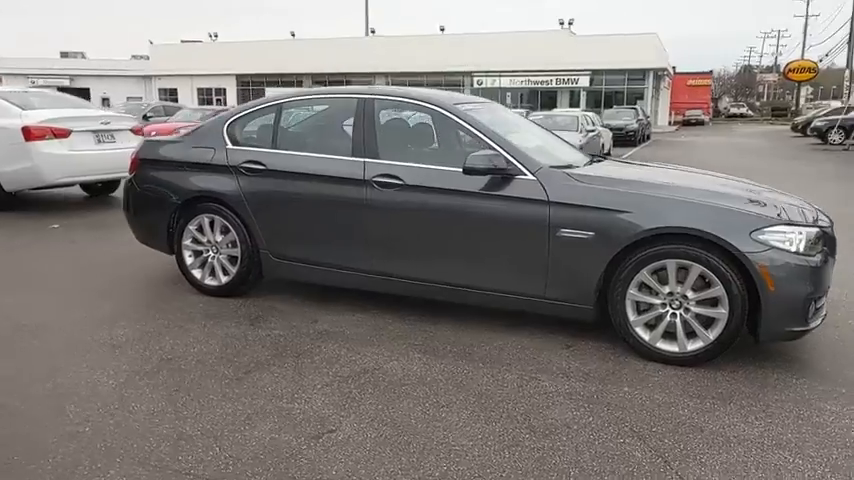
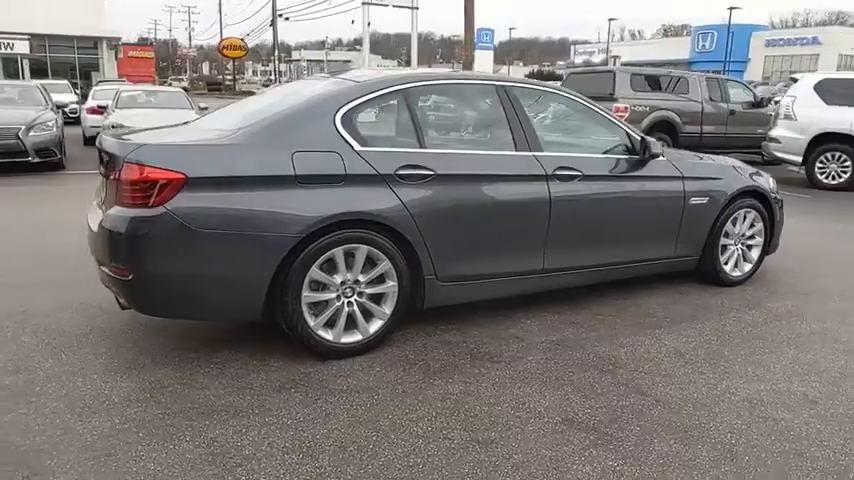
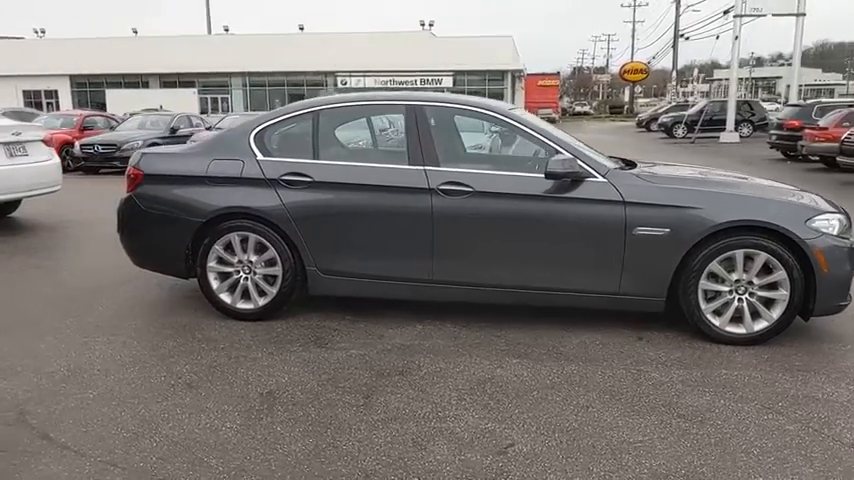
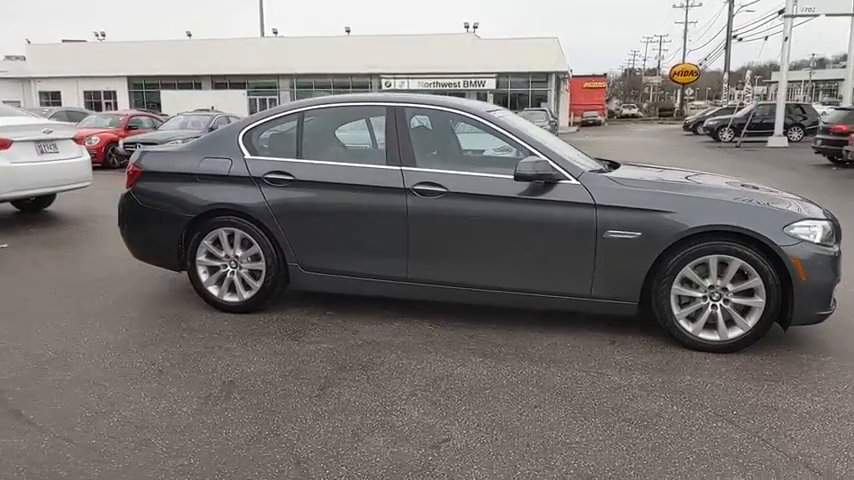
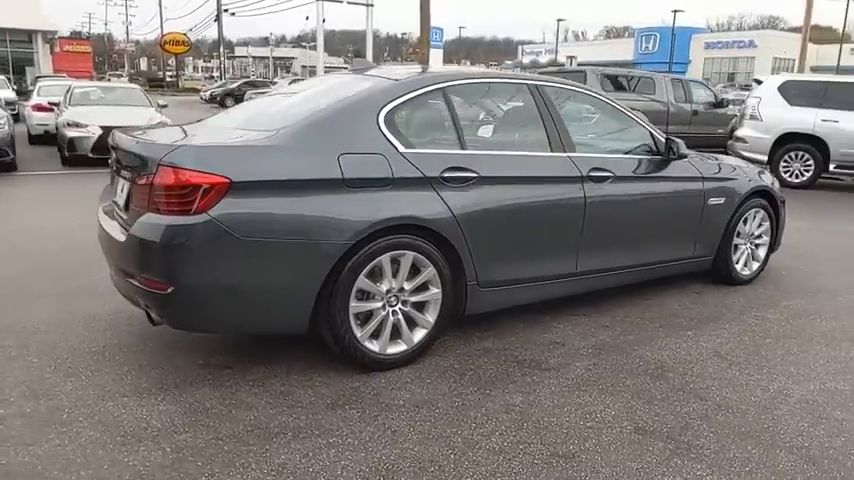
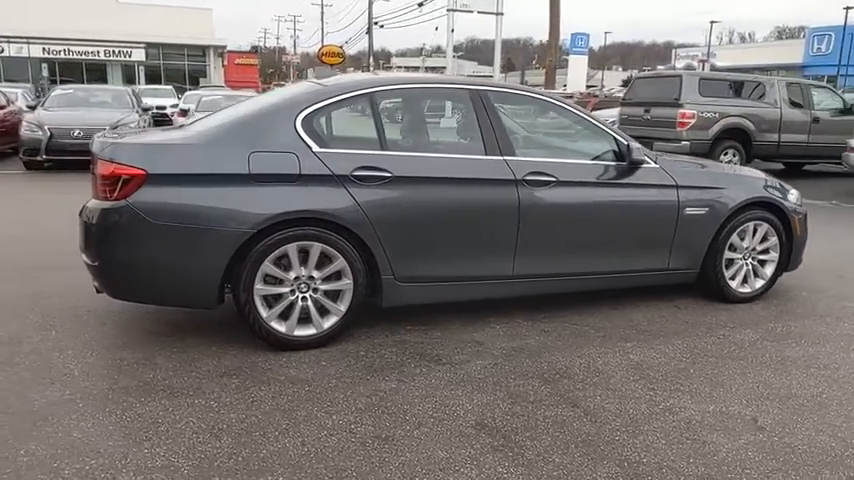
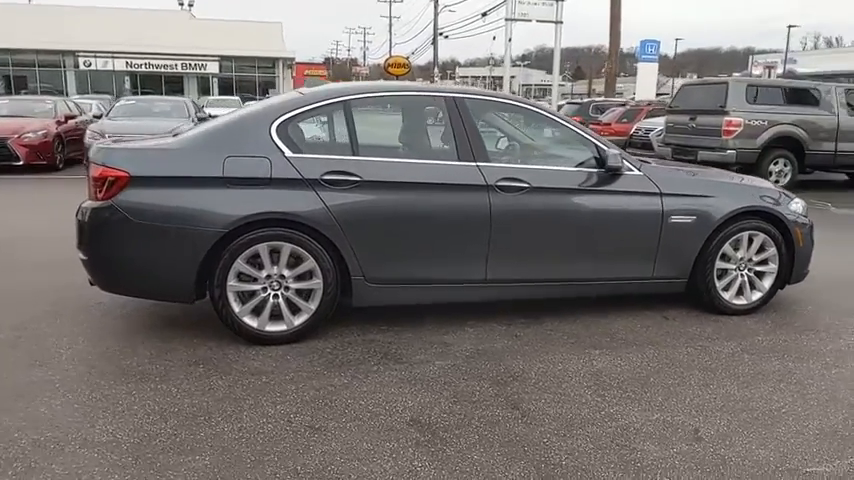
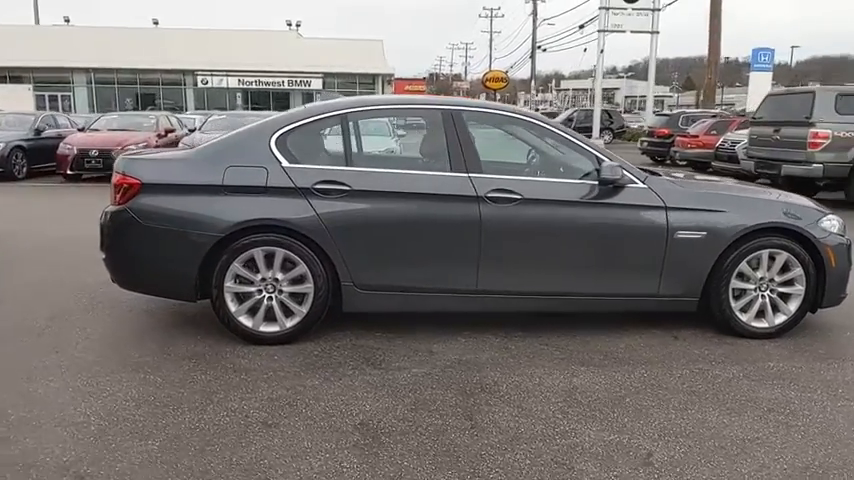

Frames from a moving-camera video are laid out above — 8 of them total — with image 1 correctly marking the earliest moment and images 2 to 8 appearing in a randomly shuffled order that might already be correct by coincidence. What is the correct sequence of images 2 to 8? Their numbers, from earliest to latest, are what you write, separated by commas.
4, 3, 8, 7, 6, 2, 5
